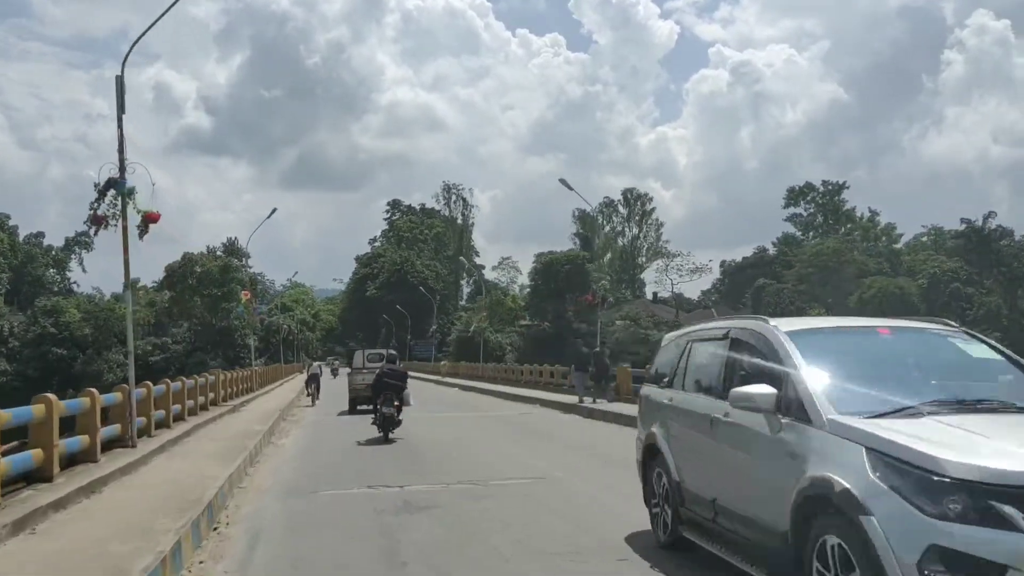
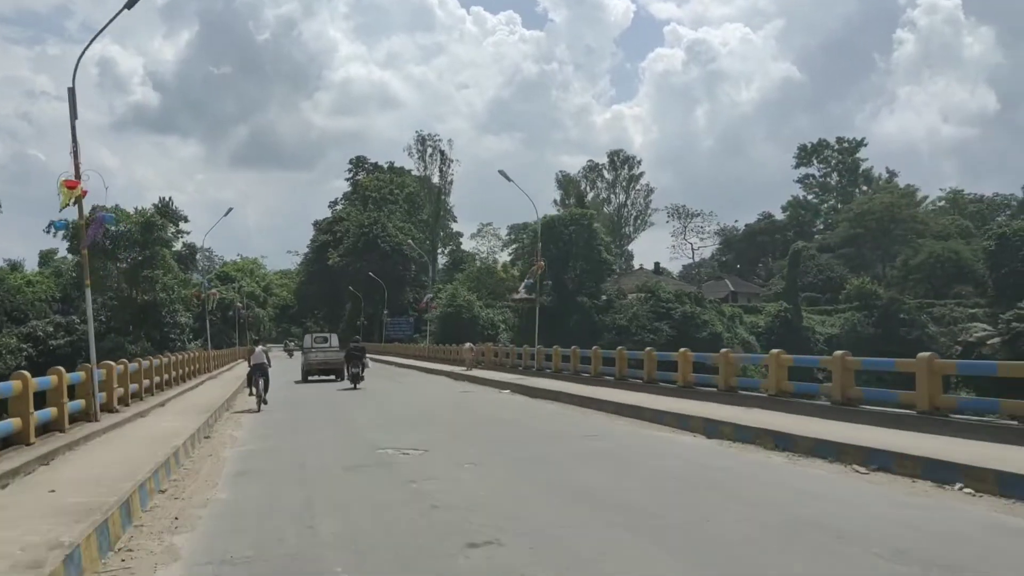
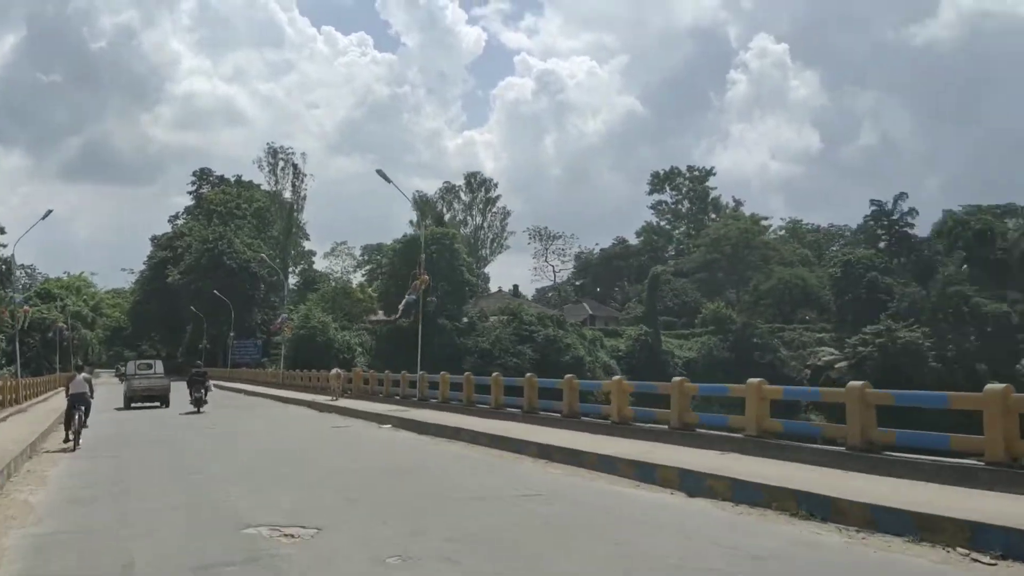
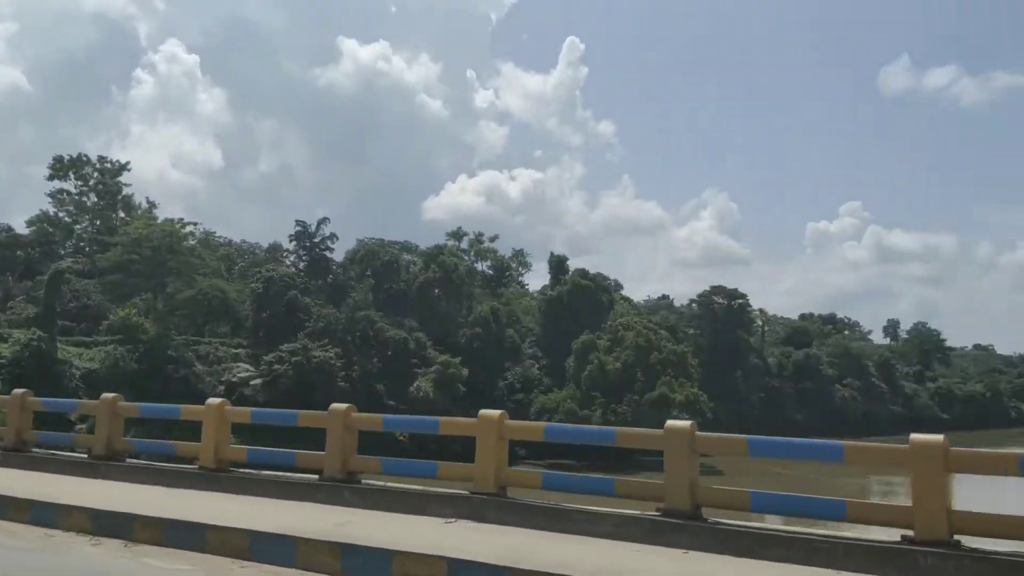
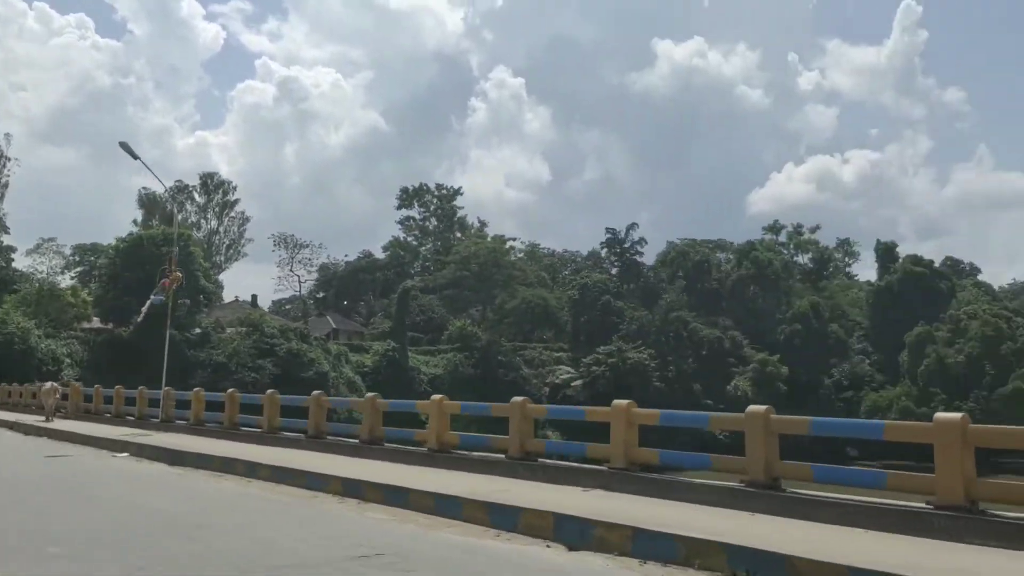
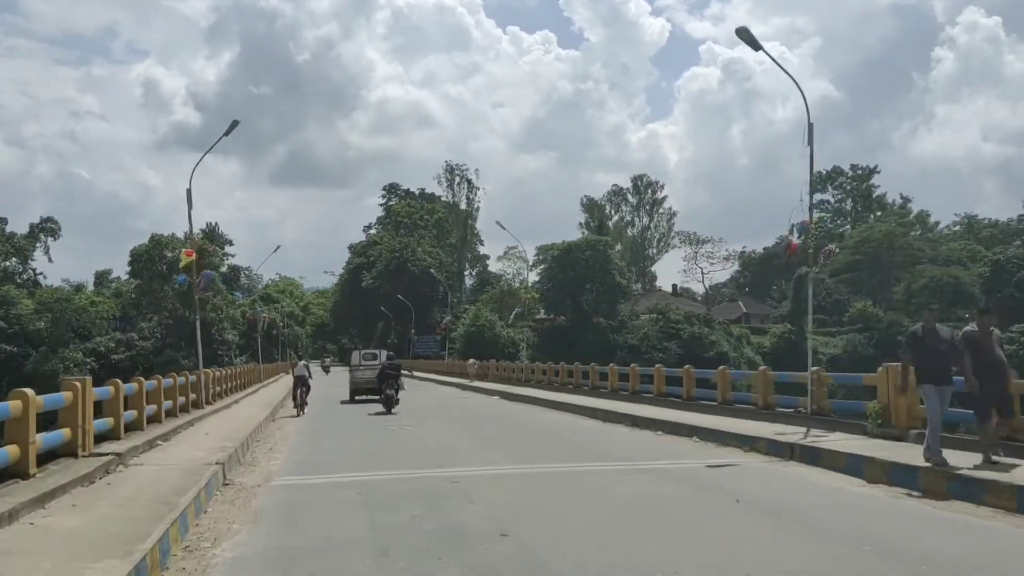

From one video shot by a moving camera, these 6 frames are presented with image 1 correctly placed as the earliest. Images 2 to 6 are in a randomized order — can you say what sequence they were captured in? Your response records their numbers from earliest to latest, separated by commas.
6, 2, 3, 5, 4
